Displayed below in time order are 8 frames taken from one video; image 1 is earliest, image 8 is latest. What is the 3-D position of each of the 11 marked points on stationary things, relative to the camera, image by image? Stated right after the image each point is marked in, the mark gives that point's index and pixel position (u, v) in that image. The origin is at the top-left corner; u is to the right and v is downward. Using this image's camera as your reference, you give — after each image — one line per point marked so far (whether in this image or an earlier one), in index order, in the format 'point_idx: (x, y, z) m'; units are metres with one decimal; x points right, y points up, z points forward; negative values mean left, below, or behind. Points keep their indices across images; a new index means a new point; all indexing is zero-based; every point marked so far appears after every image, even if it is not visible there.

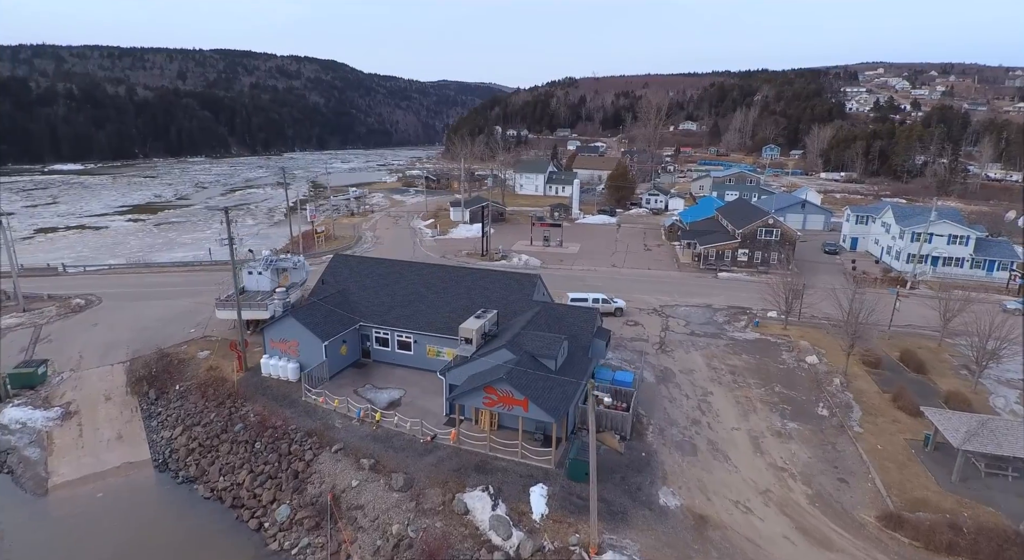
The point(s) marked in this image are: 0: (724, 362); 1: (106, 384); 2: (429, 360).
0: (+7.3, -3.0, +18.6) m
1: (-12.8, -3.3, +17.0) m
2: (-2.5, -2.4, +16.3) m
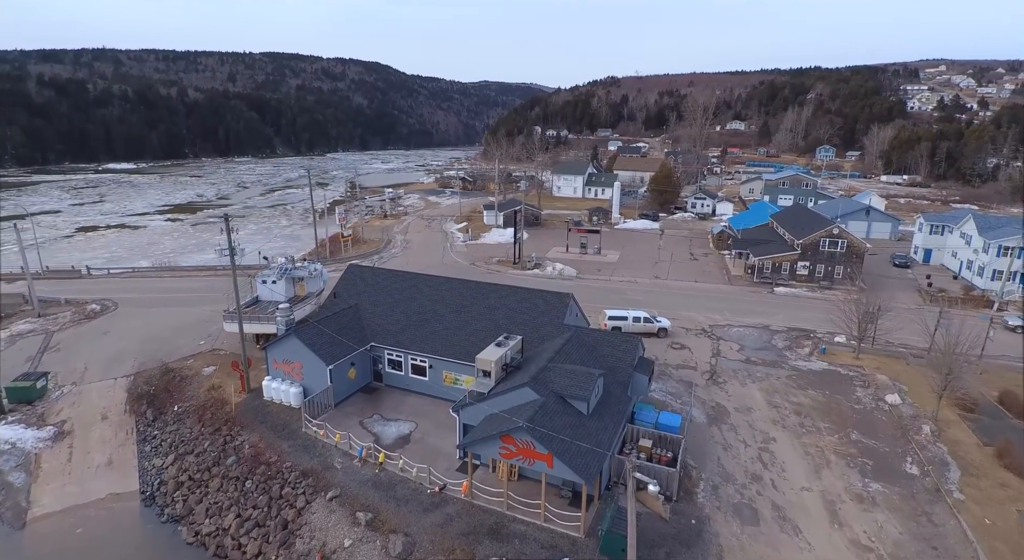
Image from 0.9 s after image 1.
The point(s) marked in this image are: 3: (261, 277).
0: (+8.2, -3.6, +16.1) m
1: (-12.1, -3.6, +15.9) m
2: (-1.8, -2.9, +14.5) m
3: (-9.2, +0.1, +19.7) m
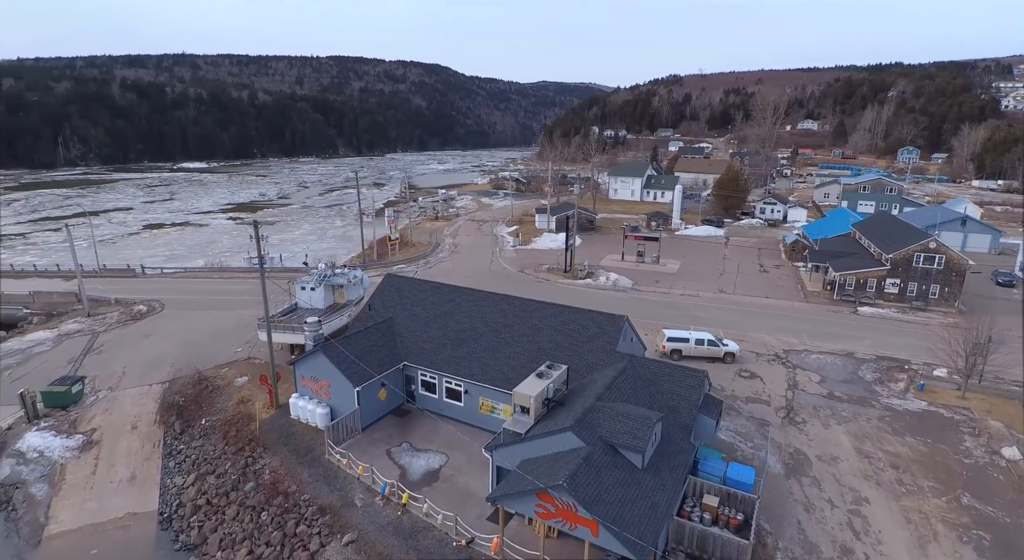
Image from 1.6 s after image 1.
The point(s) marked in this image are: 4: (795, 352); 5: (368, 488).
0: (+9.3, -4.3, +13.7) m
1: (-10.8, -3.7, +15.5) m
2: (-0.7, -3.3, +13.1) m
3: (-7.5, -0.1, +19.0) m
4: (+10.2, -2.6, +19.5) m
5: (-3.0, -4.4, +11.3) m
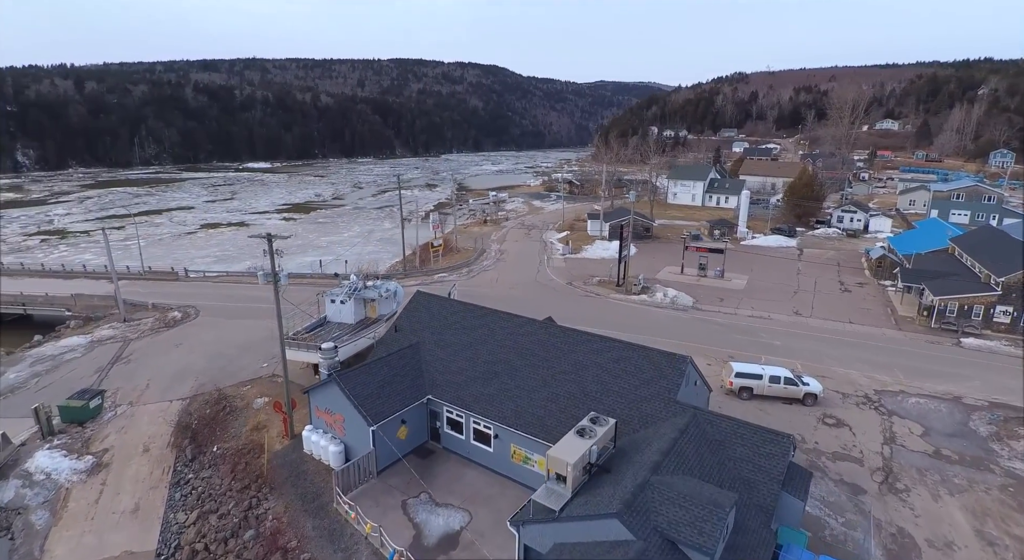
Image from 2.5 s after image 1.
0: (+10.1, -5.1, +10.9) m
1: (-9.8, -4.0, +14.6) m
2: (0.0, -3.9, +11.2) m
3: (-6.1, -0.5, +17.8) m
4: (+11.6, -3.5, +16.6) m
5: (-2.5, -4.9, +9.7) m
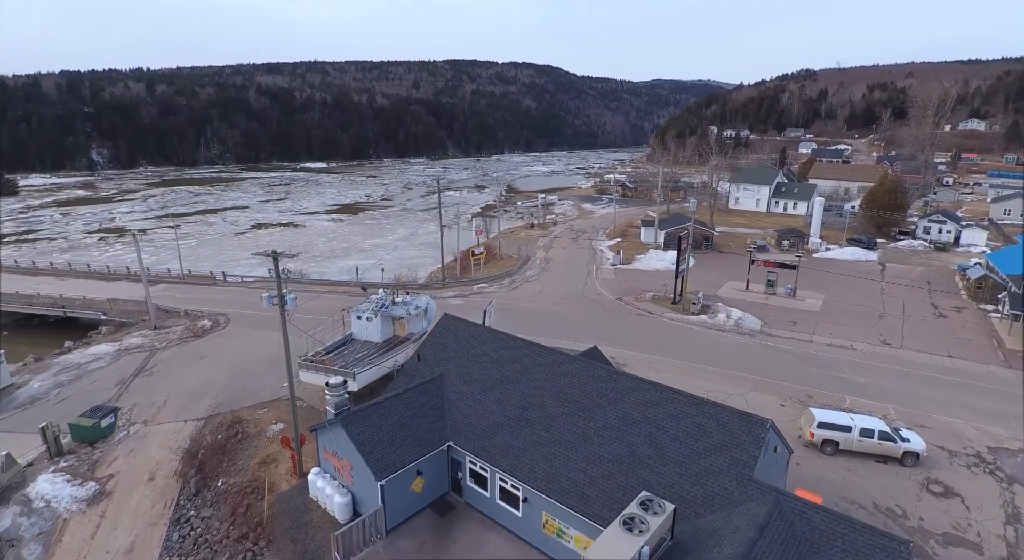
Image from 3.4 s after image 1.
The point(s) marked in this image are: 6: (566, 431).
0: (+10.5, -6.0, +8.1) m
1: (-8.9, -4.4, +13.6) m
2: (+0.6, -4.5, +9.3) m
3: (-4.8, -0.9, +16.4) m
4: (+12.6, -4.4, +13.6) m
5: (-2.1, -5.4, +8.0) m
6: (+1.0, -2.7, +9.6) m
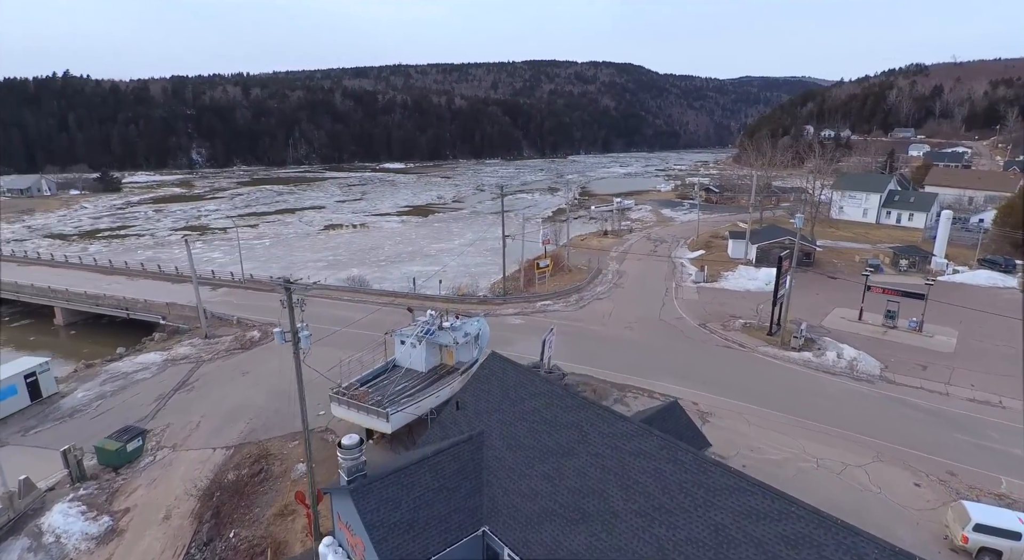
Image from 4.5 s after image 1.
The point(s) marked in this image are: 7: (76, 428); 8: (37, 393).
0: (+10.8, -7.1, +4.3) m
1: (-7.6, -4.8, +12.4) m
2: (+1.2, -5.2, +7.0) m
3: (-3.1, -1.5, +14.7) m
4: (+13.6, -5.5, +9.6) m
5: (-1.7, -6.0, +6.0) m
6: (+1.7, -3.5, +7.2) m
7: (-11.7, -4.0, +14.4) m
8: (-13.7, -3.2, +15.4) m
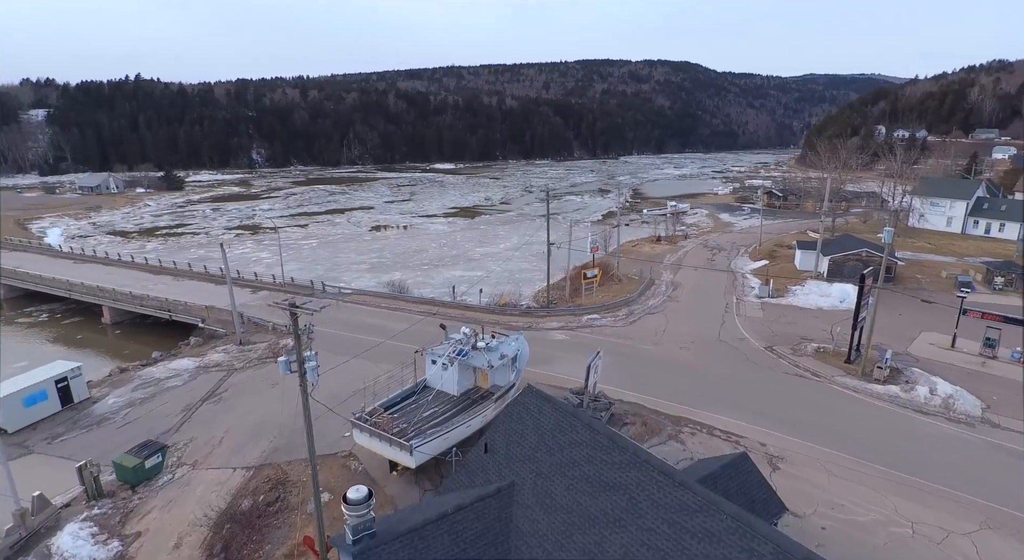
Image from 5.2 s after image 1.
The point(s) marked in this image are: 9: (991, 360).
0: (+10.7, -7.7, +2.0) m
1: (-6.9, -5.0, +11.7) m
2: (+1.4, -5.7, +5.4) m
3: (-2.1, -1.8, +13.5) m
4: (+14.1, -6.3, +6.9) m
5: (-1.5, -6.4, +4.7) m
6: (+2.0, -3.9, +5.6) m
7: (-10.7, -4.1, +14.0) m
8: (-12.6, -3.4, +15.2) m
9: (+16.1, -2.7, +17.9) m
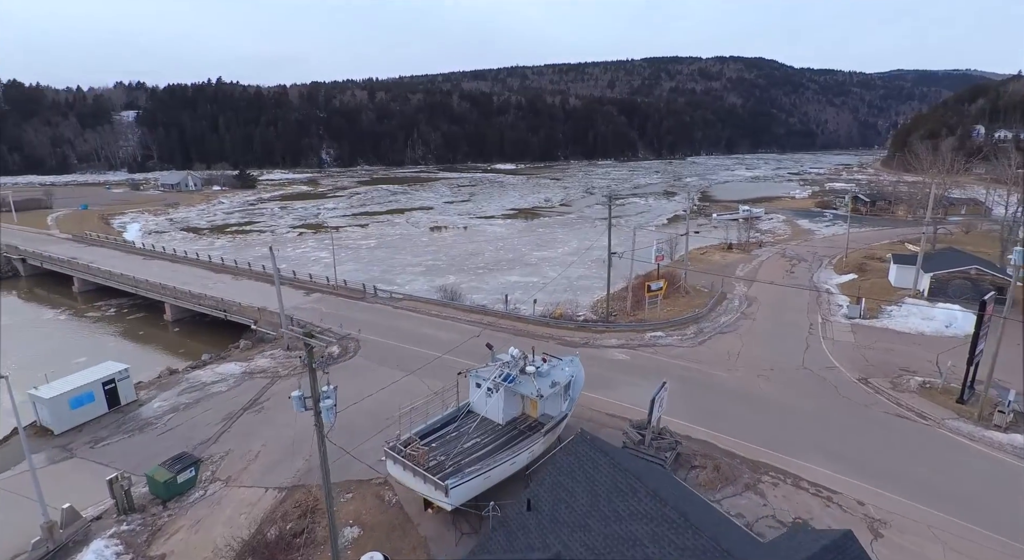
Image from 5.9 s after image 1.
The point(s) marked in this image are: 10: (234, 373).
0: (+10.4, -8.4, -0.6) m
1: (-5.9, -5.2, +11.0) m
2: (+1.6, -6.1, +3.9) m
3: (-0.9, -2.2, +12.3) m
4: (+14.3, -7.1, +4.0) m
5: (-1.4, -6.7, +3.5) m
6: (+2.2, -4.4, +4.0) m
7: (-9.4, -4.2, +13.7) m
8: (-11.1, -3.4, +15.1) m
9: (+17.7, -3.6, +14.7) m
10: (-8.9, -3.0, +17.1) m
